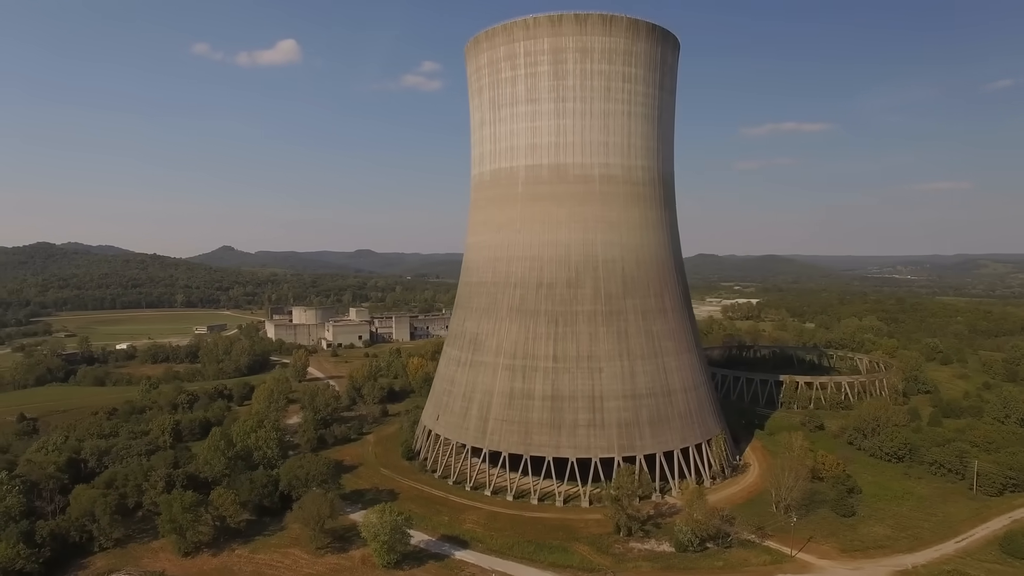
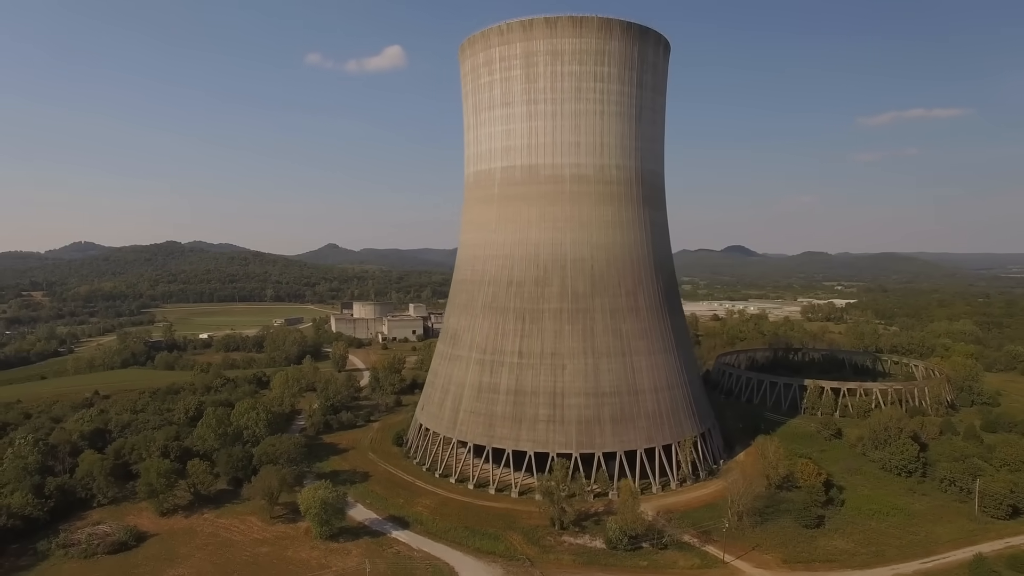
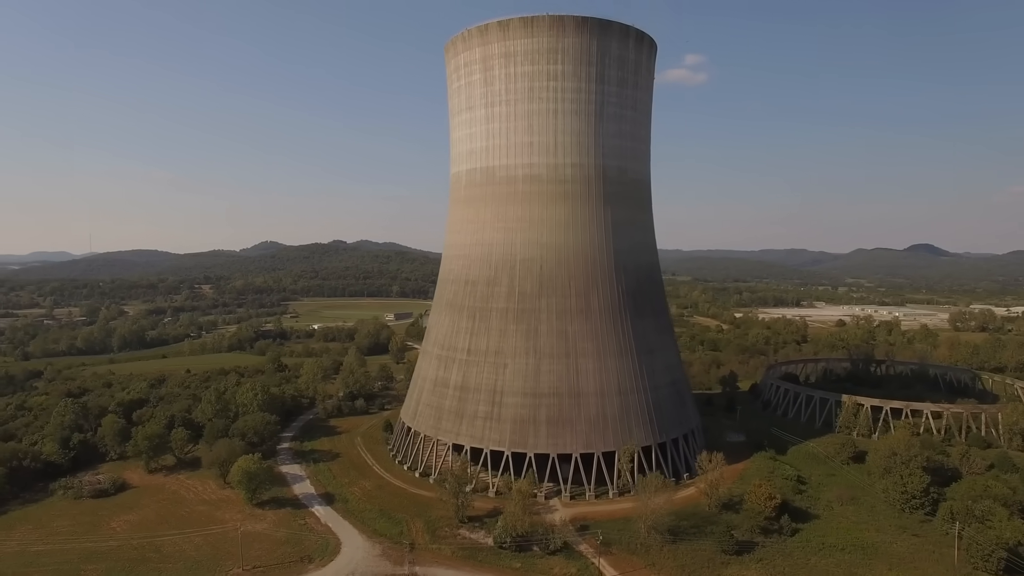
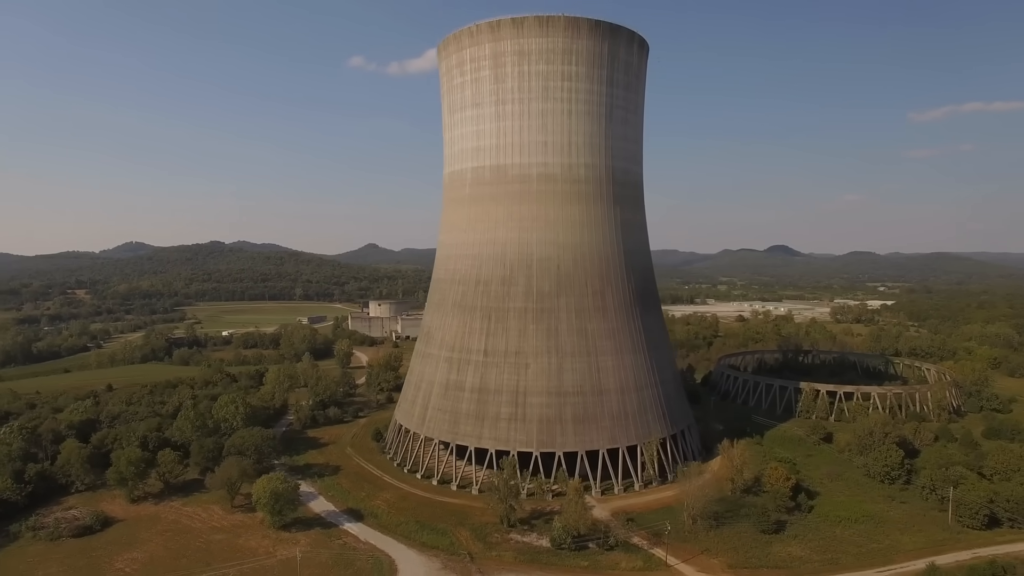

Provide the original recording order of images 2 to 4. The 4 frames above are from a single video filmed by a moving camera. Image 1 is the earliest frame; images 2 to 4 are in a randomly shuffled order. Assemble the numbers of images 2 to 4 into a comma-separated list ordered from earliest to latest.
2, 4, 3
